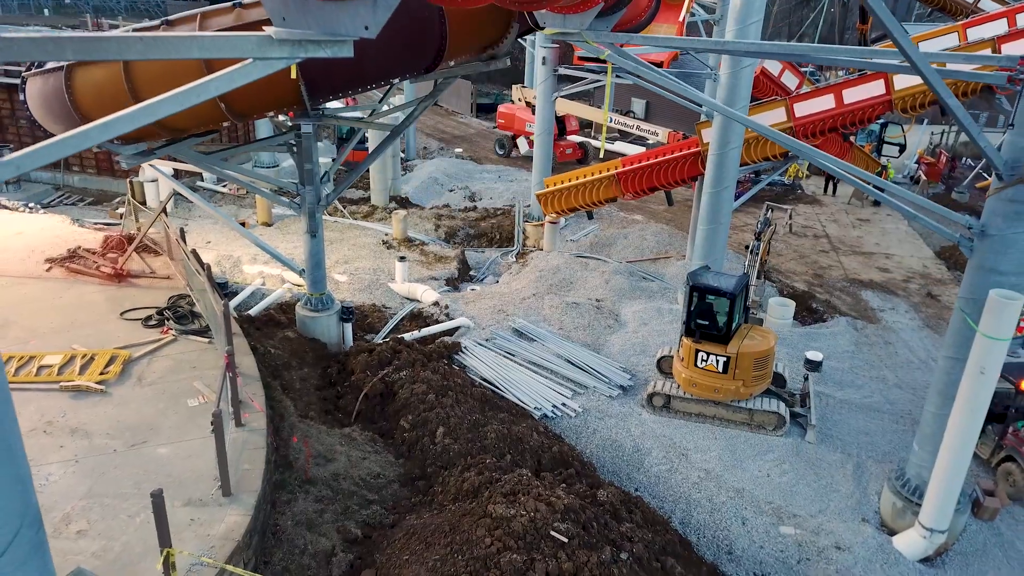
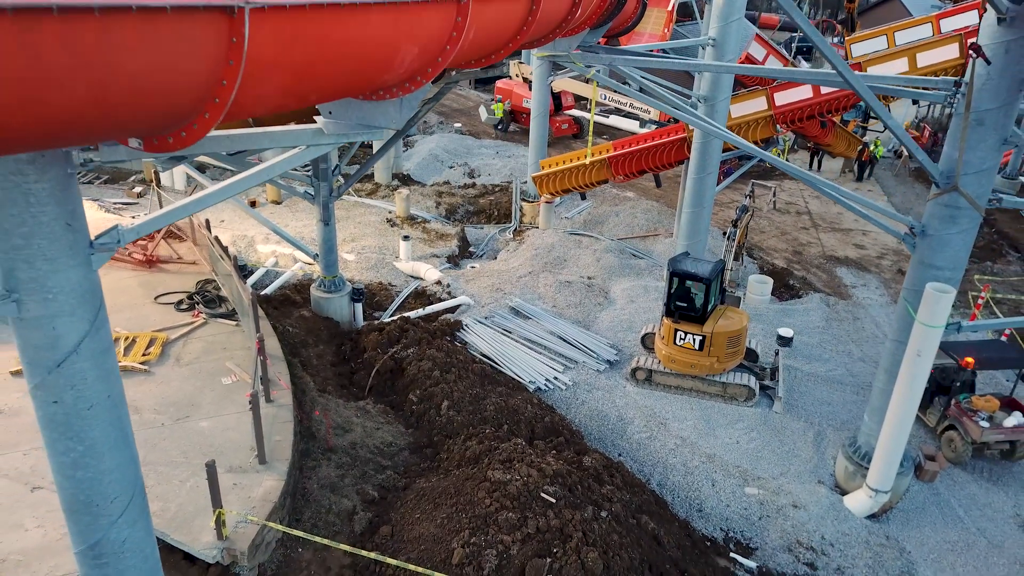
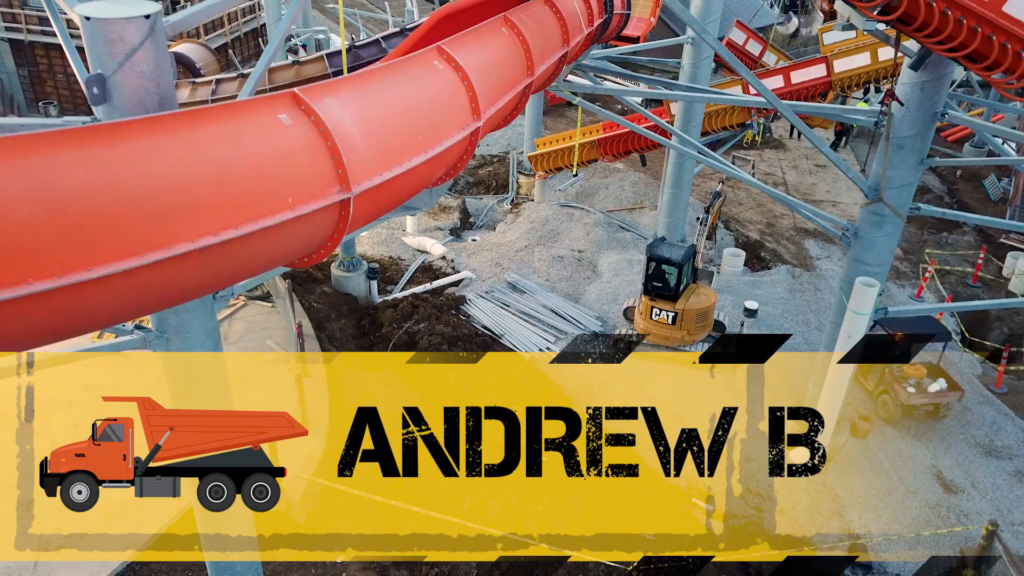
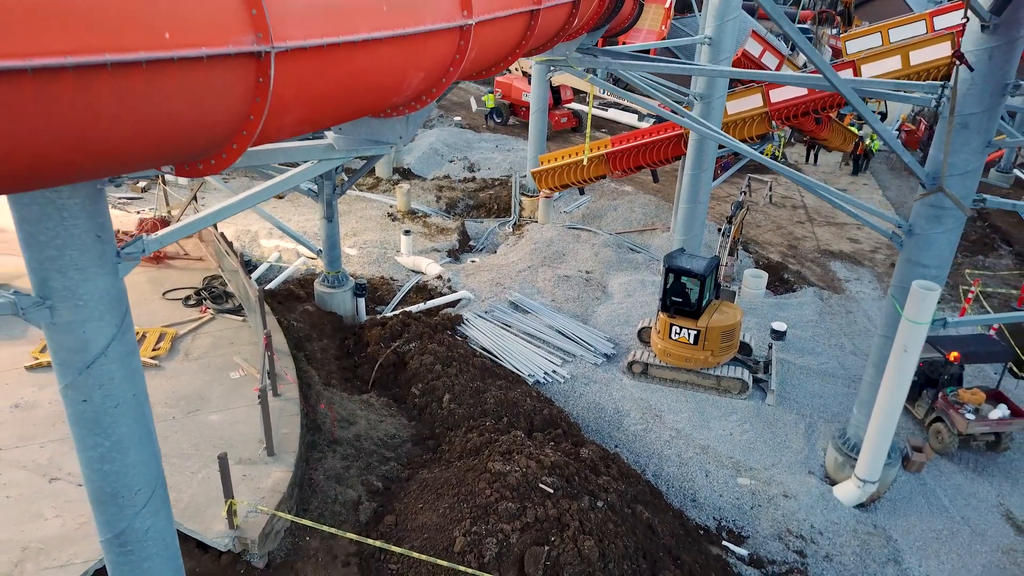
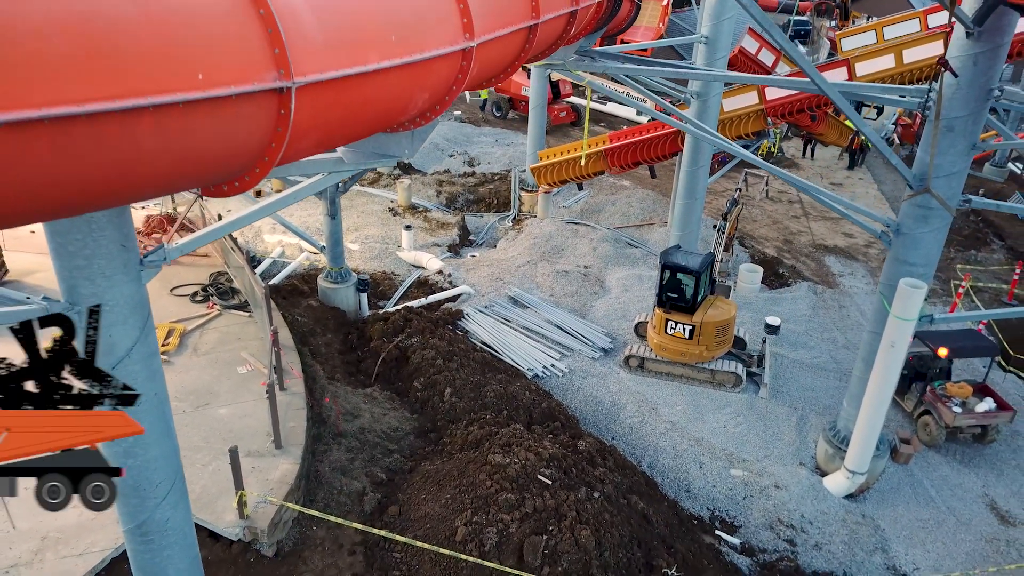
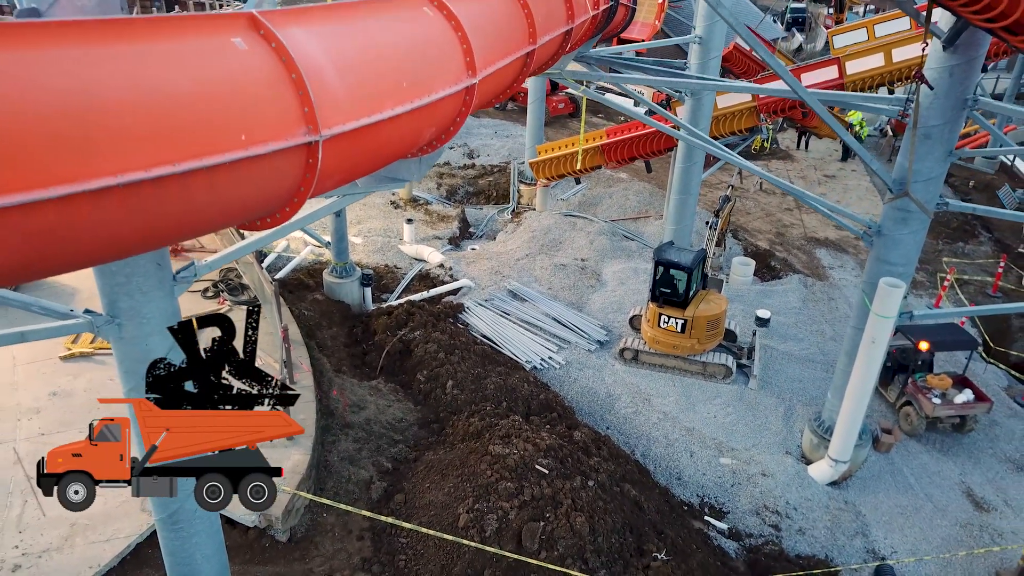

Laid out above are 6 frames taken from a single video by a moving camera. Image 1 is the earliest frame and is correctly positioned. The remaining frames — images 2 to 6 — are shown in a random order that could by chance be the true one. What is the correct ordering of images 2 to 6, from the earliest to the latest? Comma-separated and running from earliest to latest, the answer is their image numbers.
2, 4, 5, 6, 3
